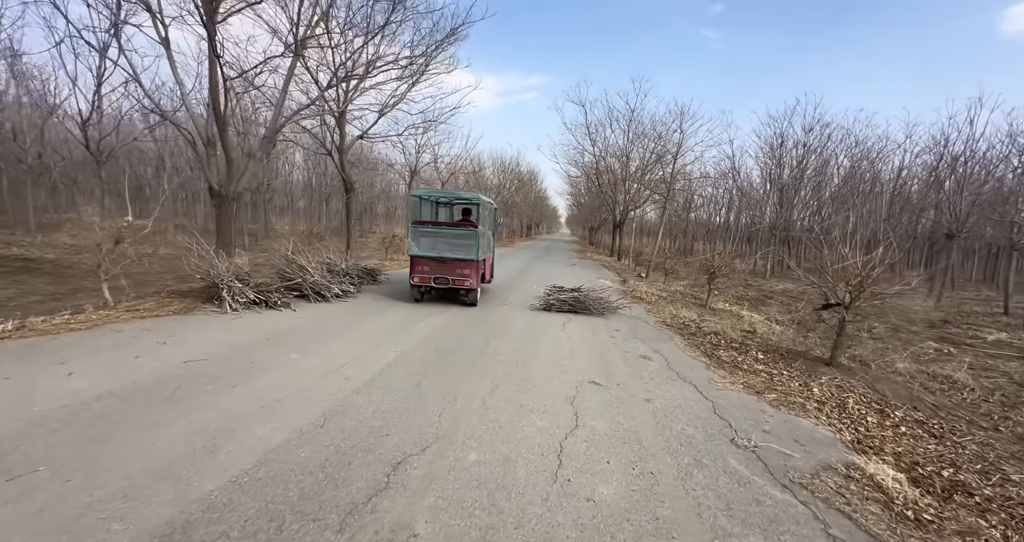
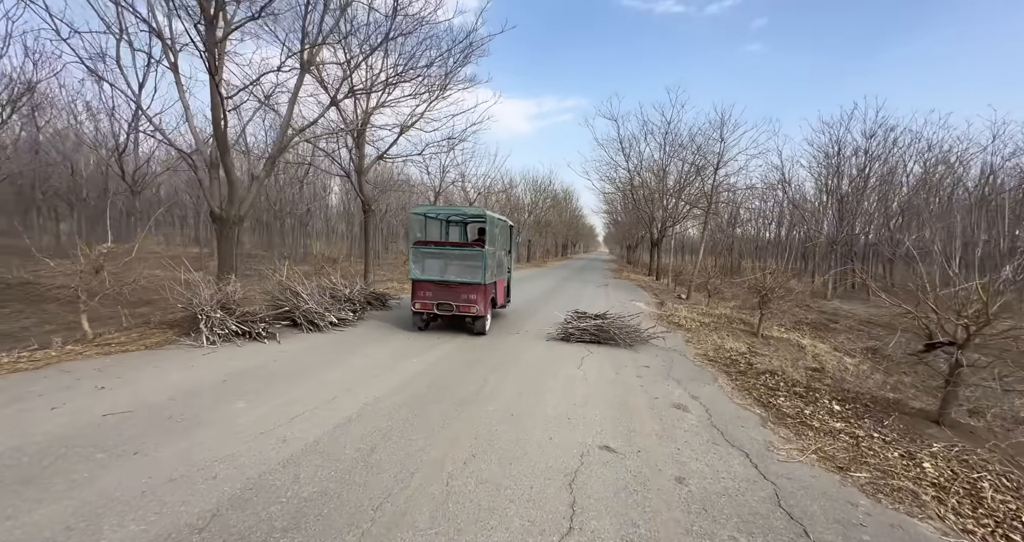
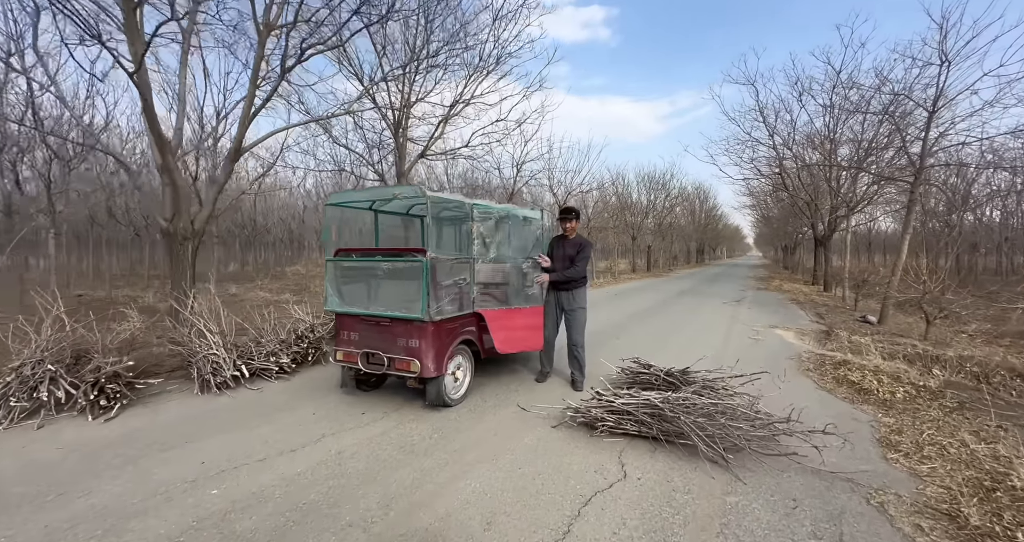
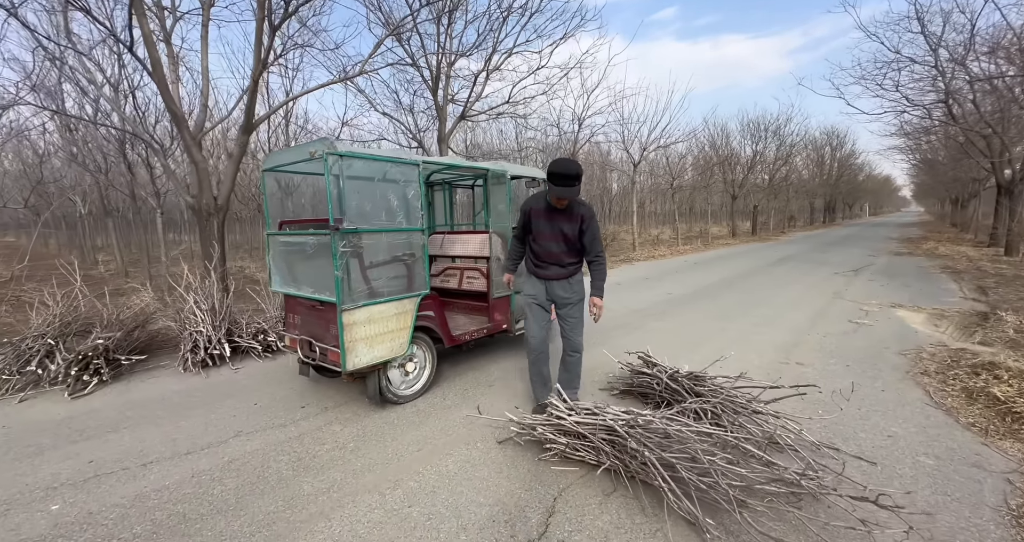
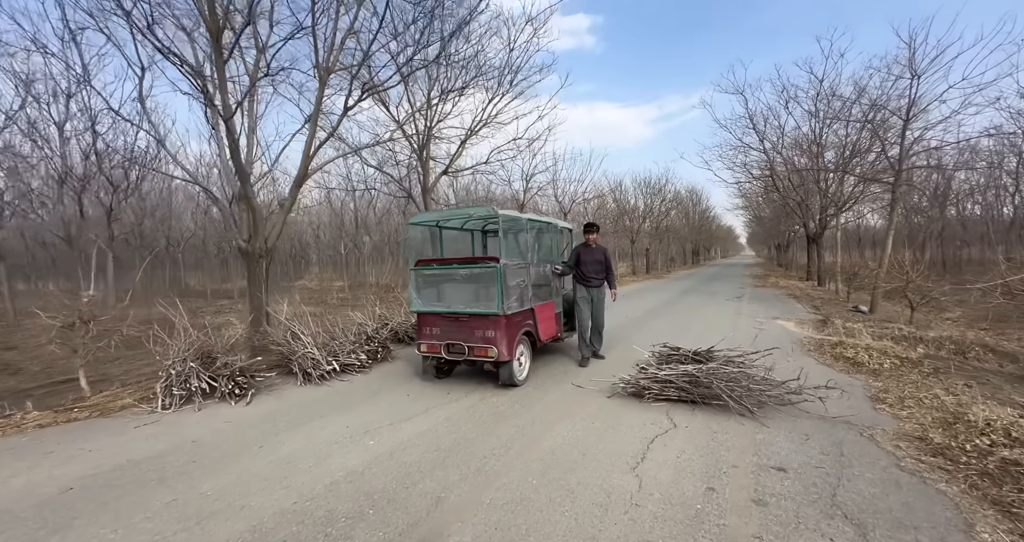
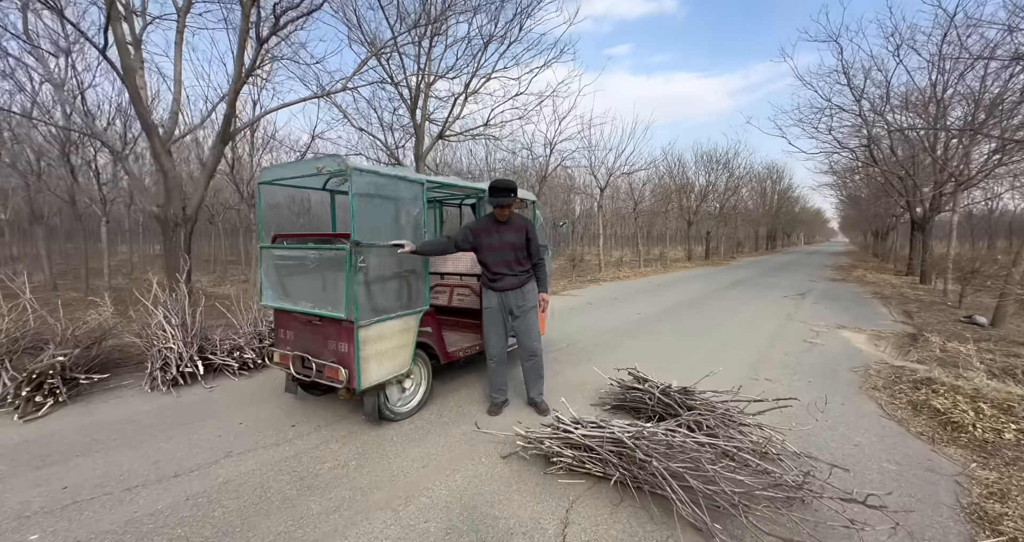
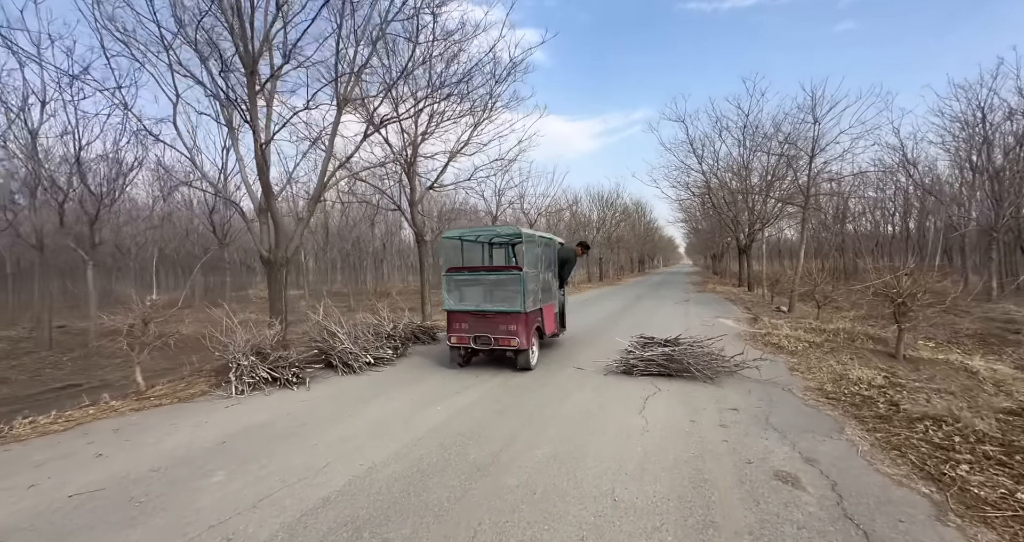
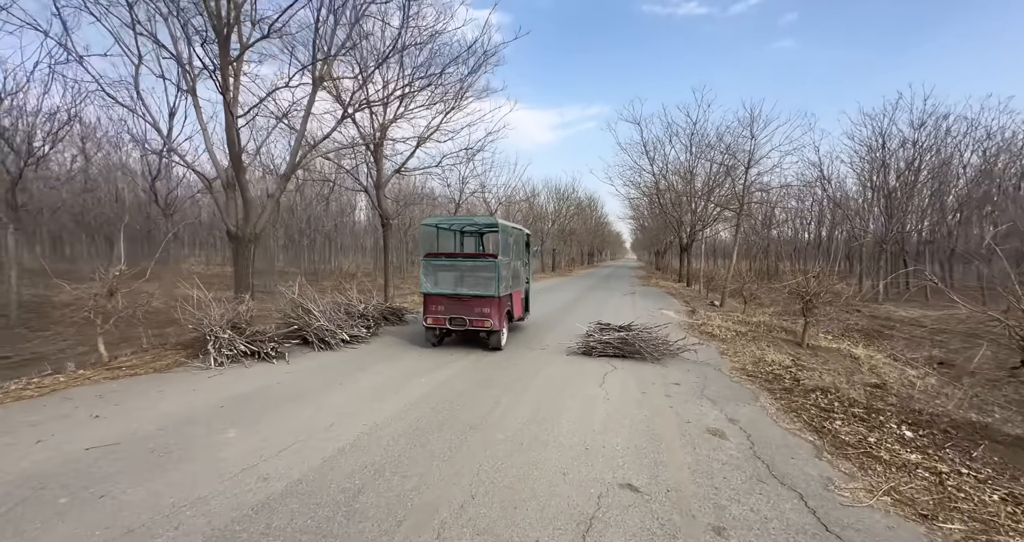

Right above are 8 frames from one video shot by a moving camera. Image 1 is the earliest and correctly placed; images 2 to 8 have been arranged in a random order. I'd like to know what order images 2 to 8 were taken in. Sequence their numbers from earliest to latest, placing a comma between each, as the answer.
2, 8, 7, 5, 3, 6, 4
